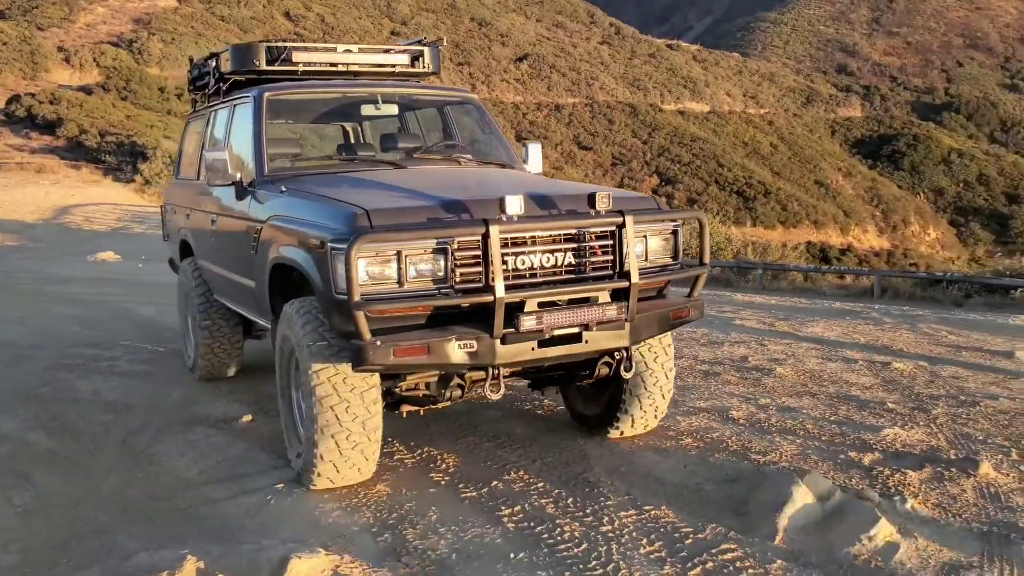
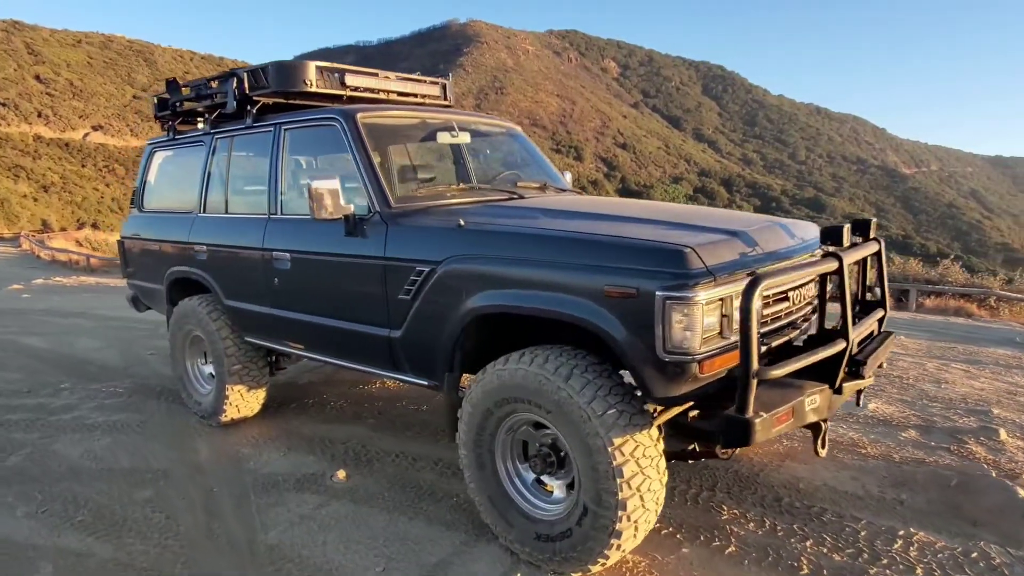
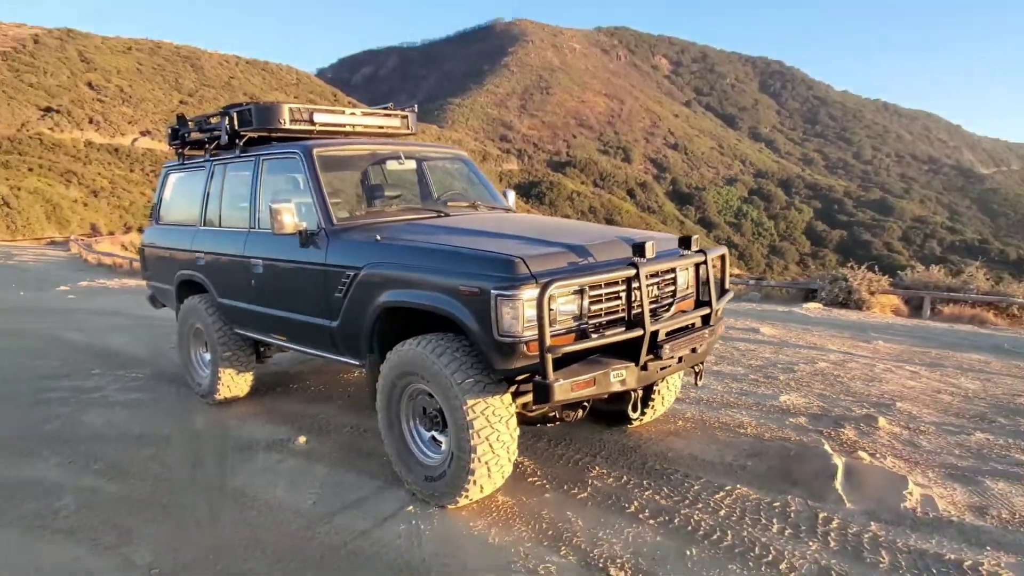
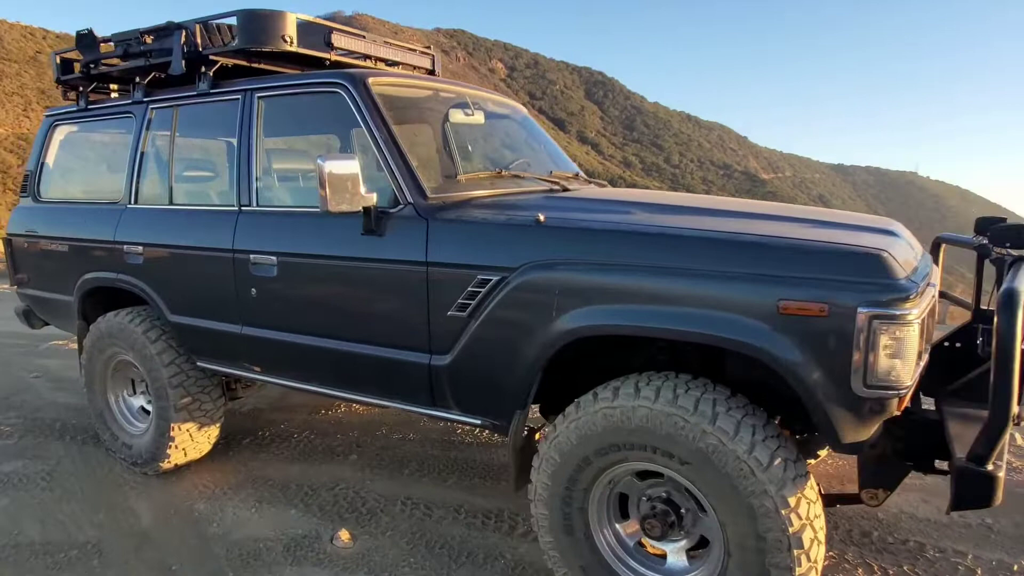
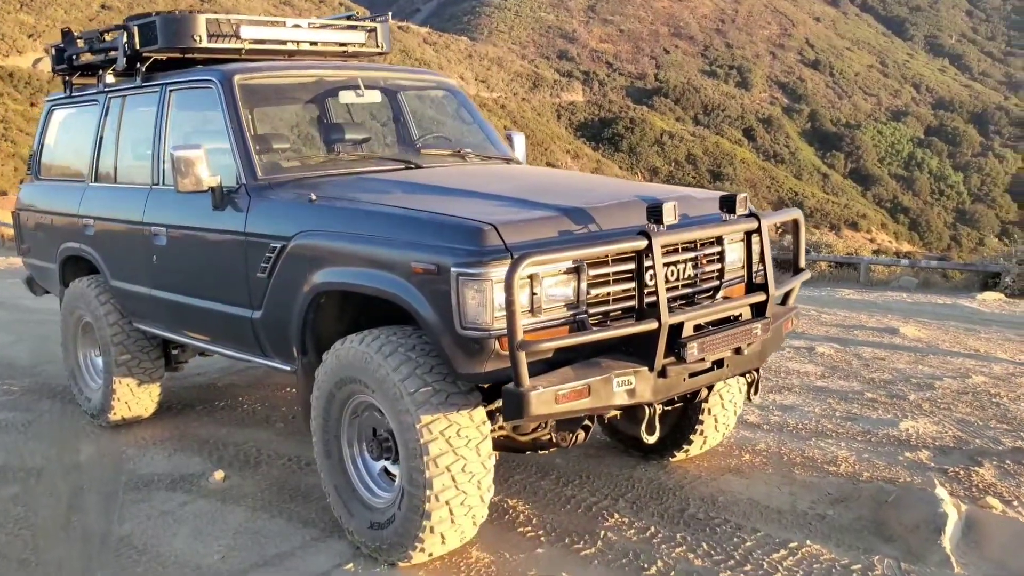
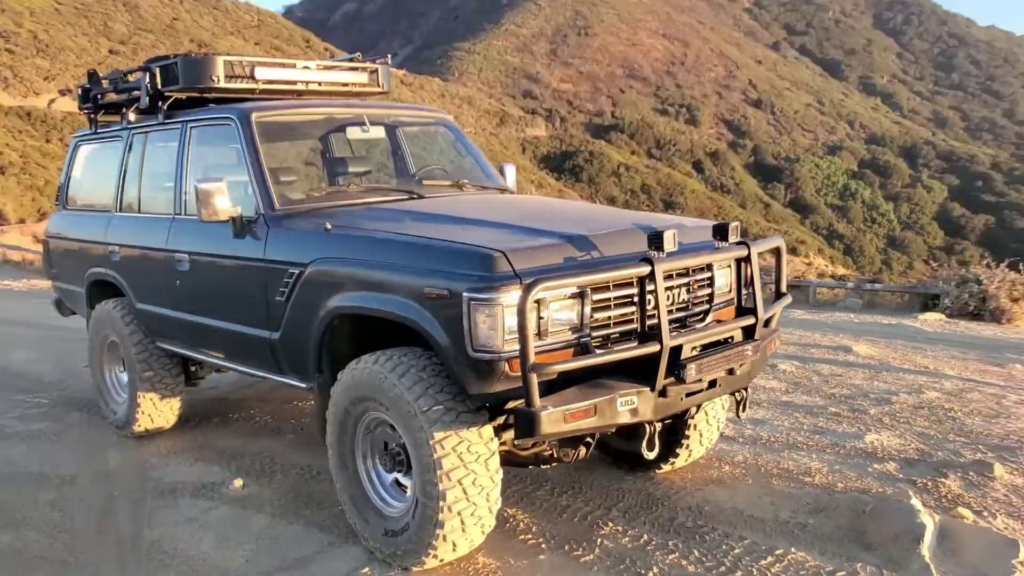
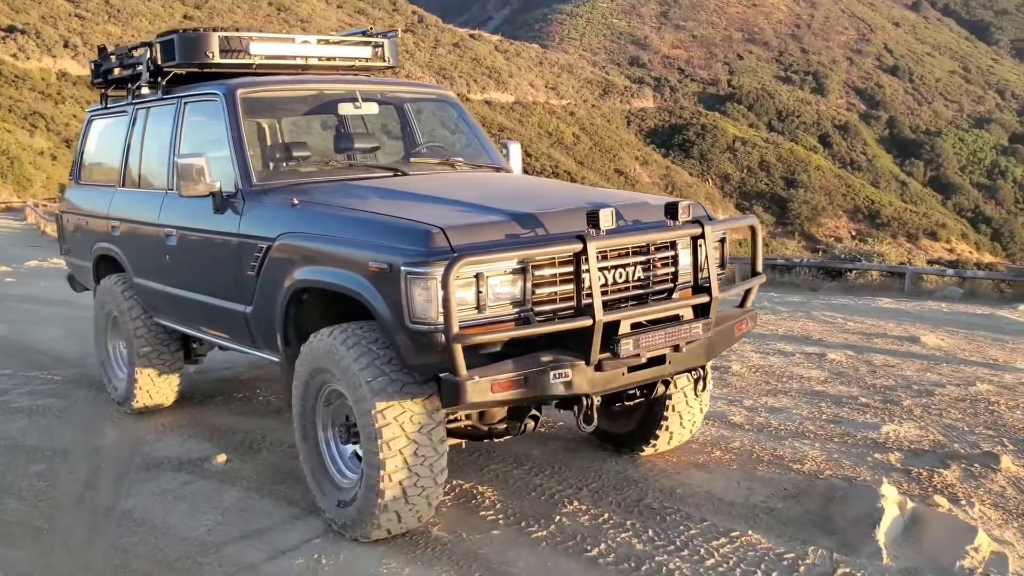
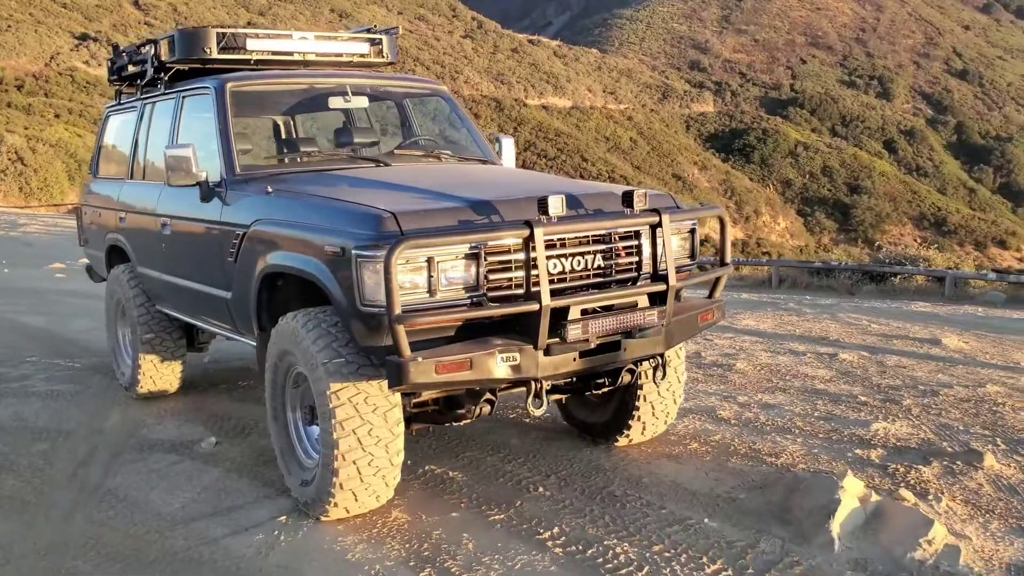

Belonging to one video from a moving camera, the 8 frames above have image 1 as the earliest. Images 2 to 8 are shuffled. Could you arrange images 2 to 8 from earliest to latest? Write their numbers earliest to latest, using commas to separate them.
8, 7, 5, 6, 3, 2, 4
